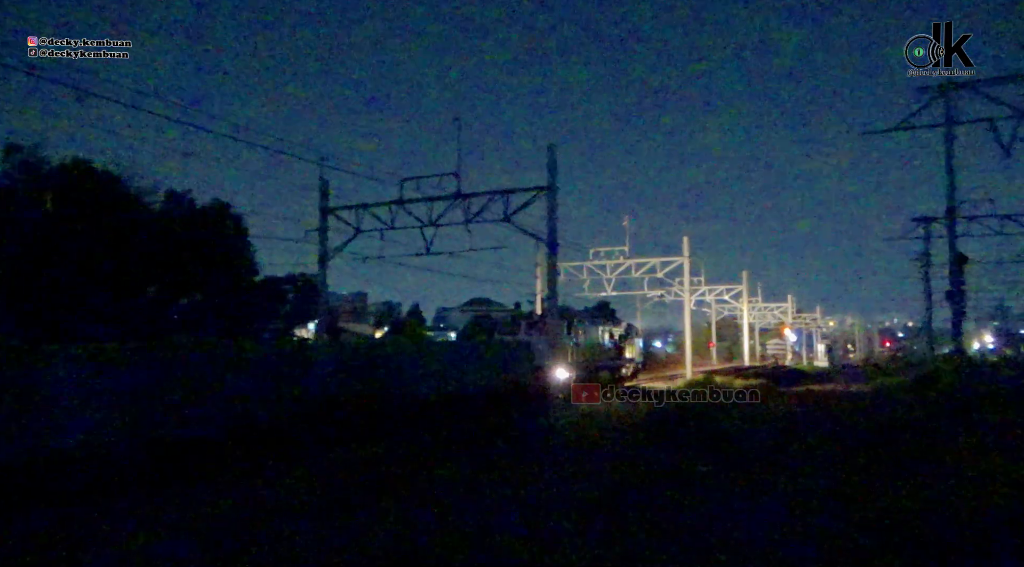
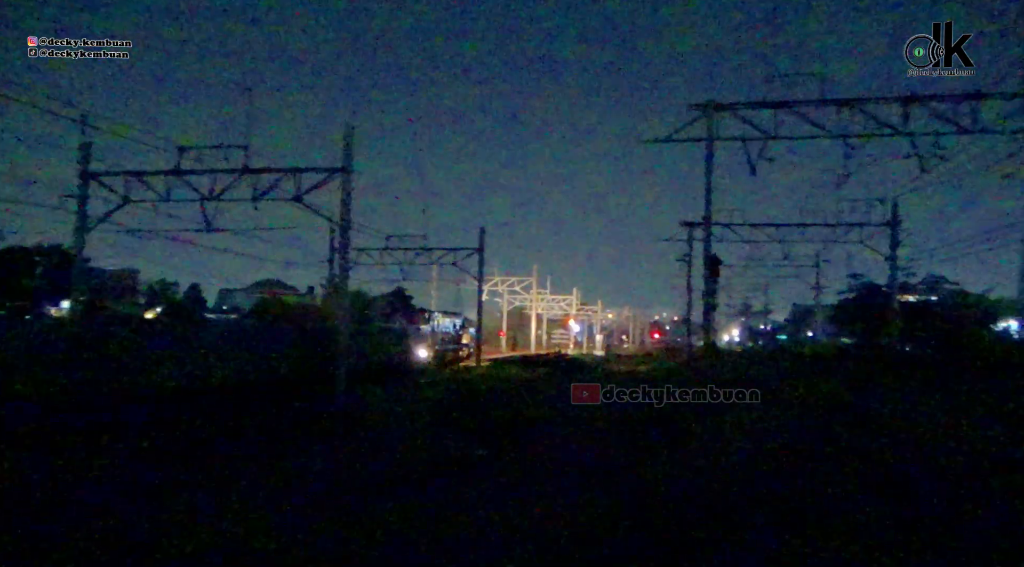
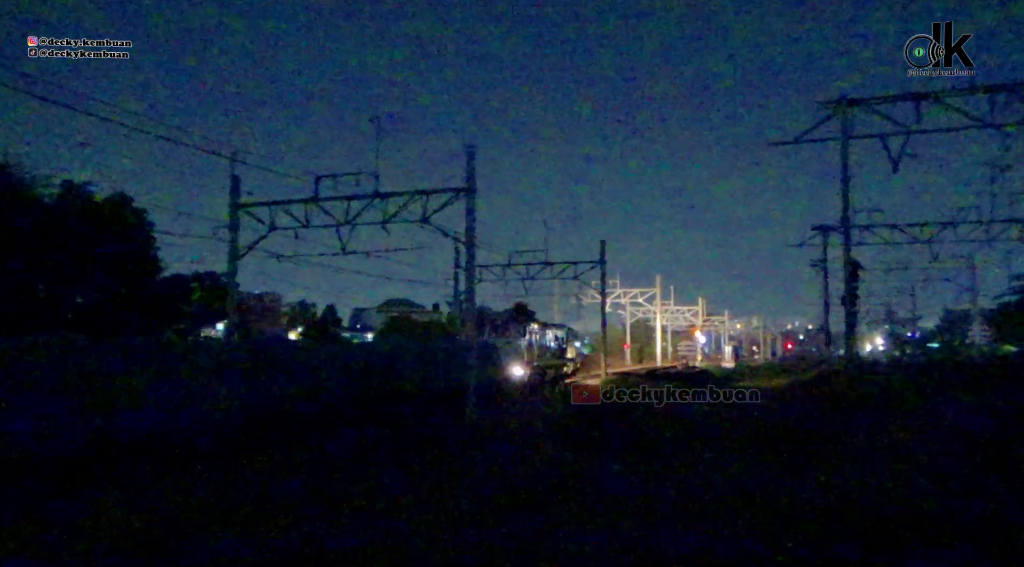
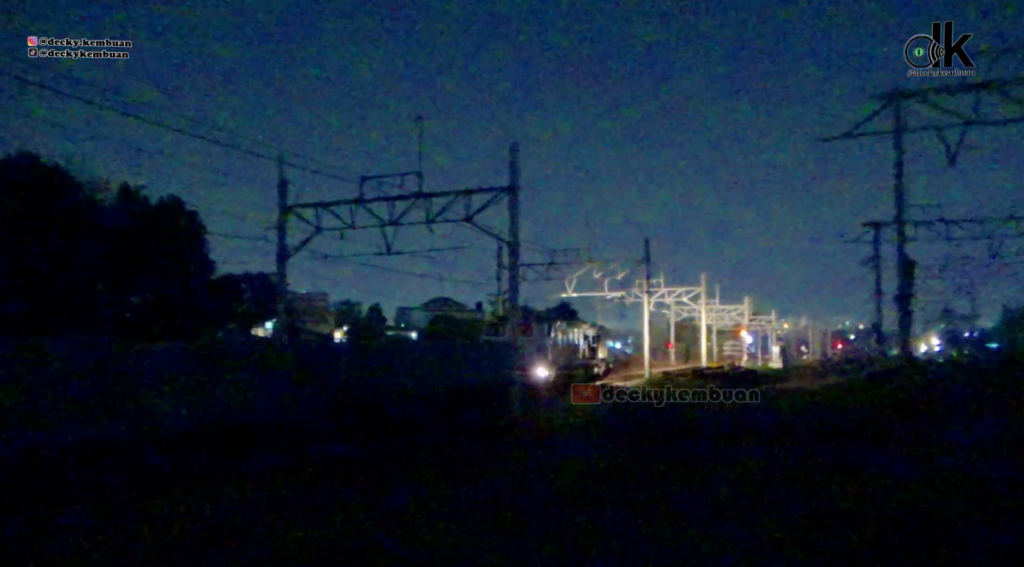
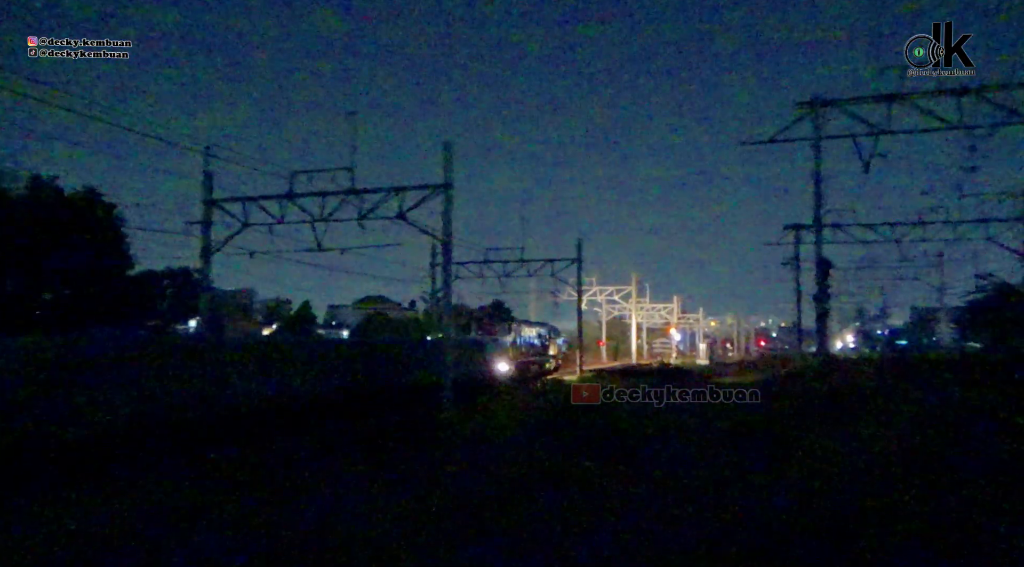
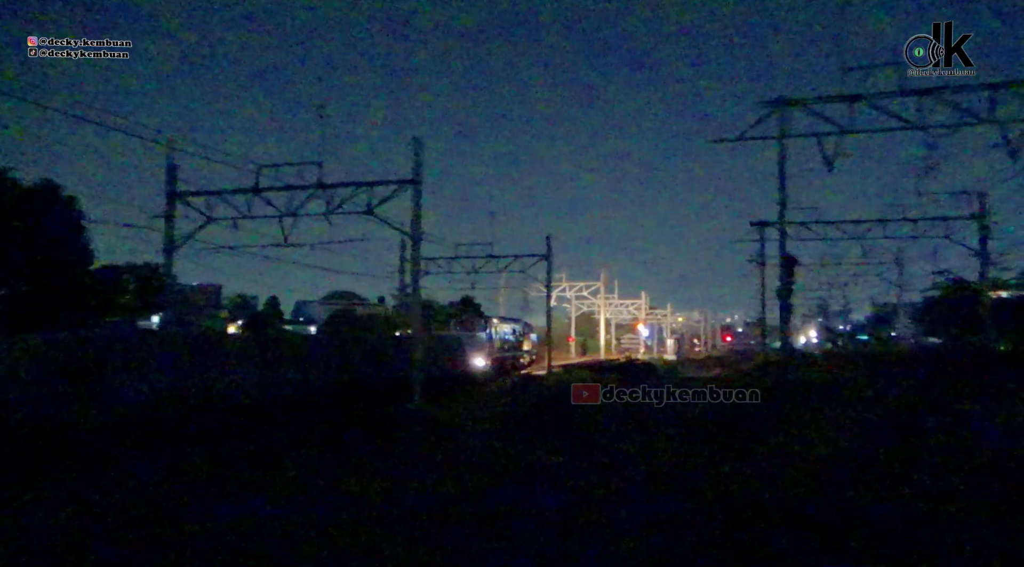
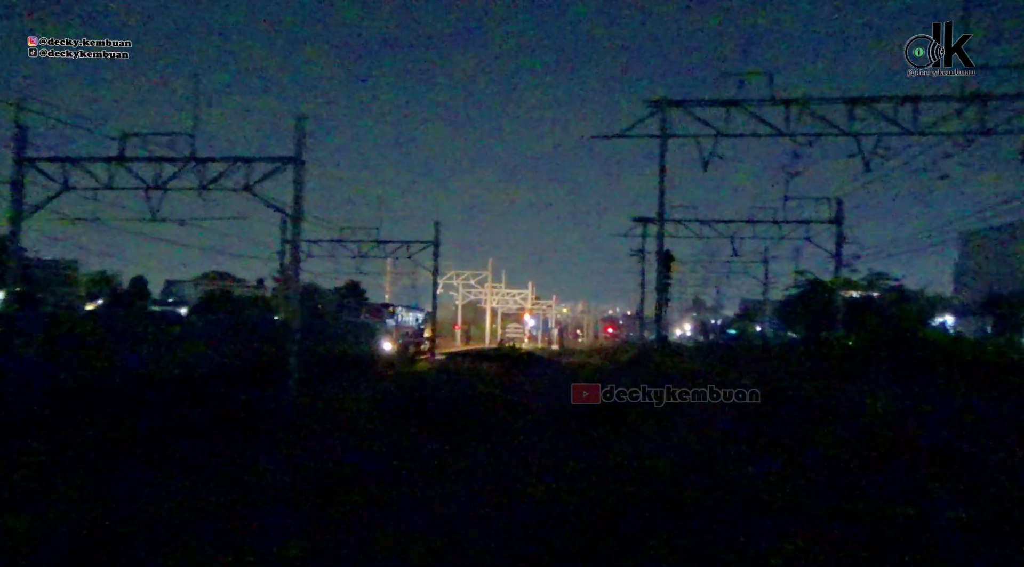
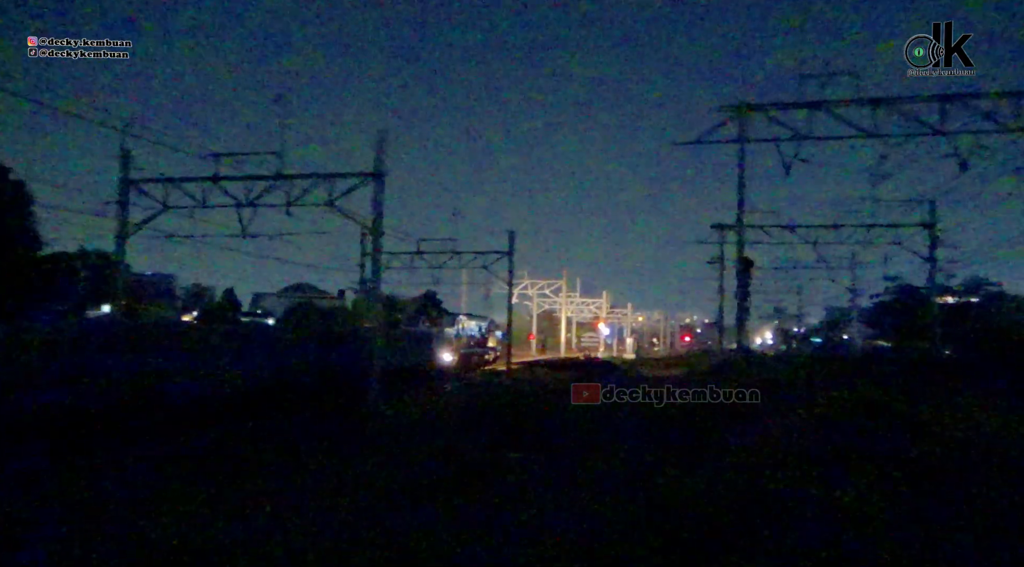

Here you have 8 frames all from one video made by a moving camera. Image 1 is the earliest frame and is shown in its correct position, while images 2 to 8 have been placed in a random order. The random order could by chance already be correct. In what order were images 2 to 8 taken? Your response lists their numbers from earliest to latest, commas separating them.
4, 3, 5, 6, 8, 2, 7
